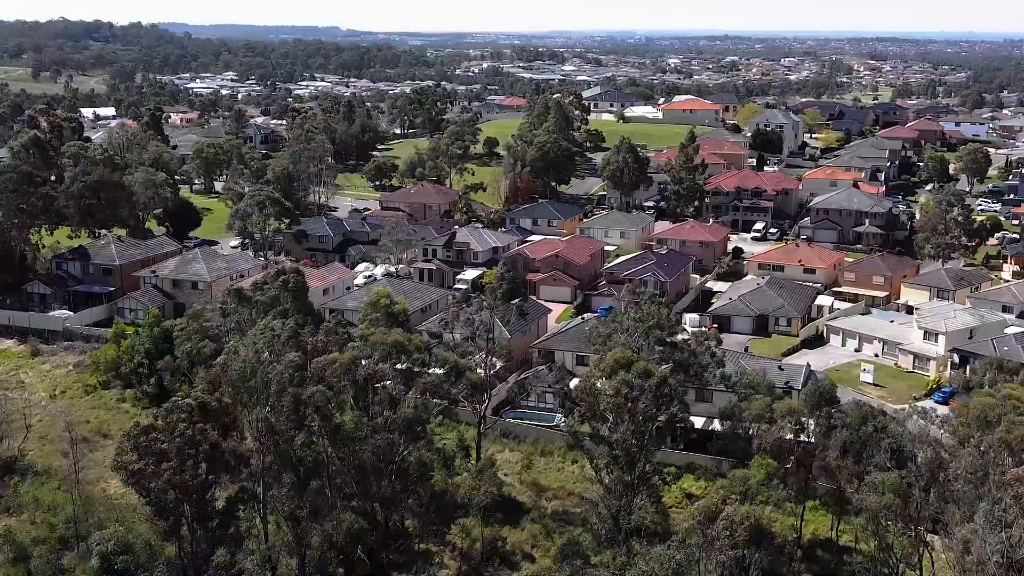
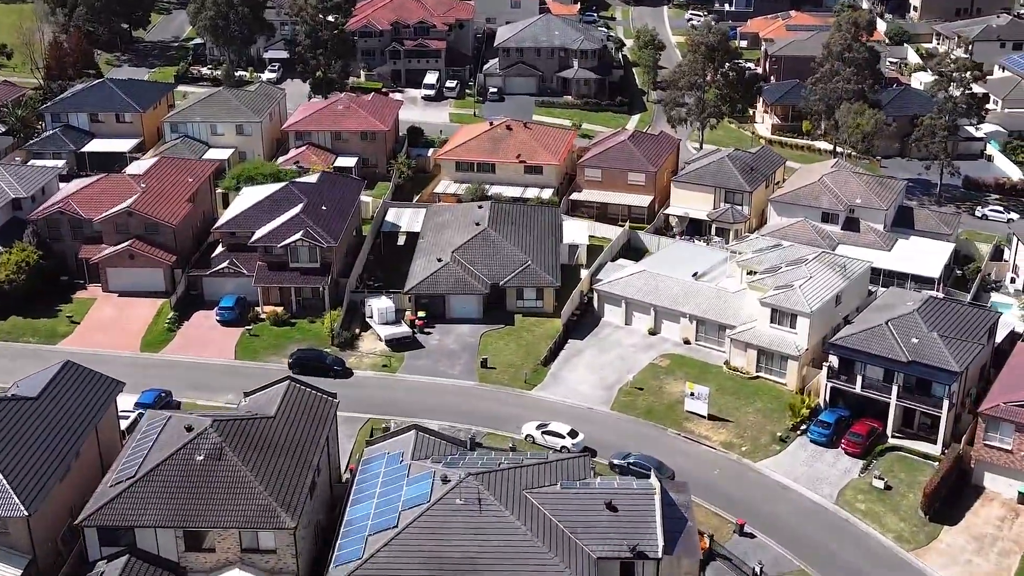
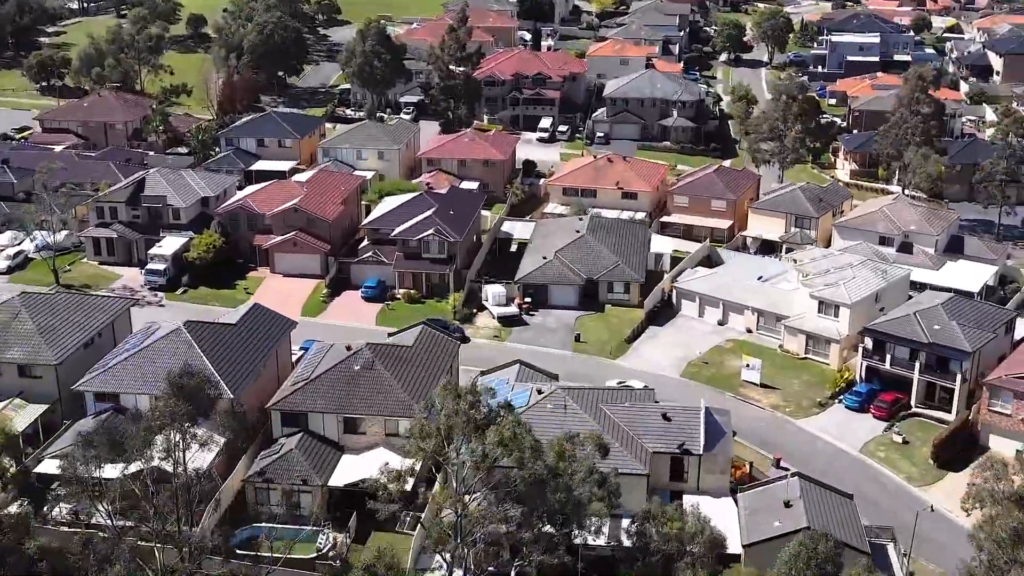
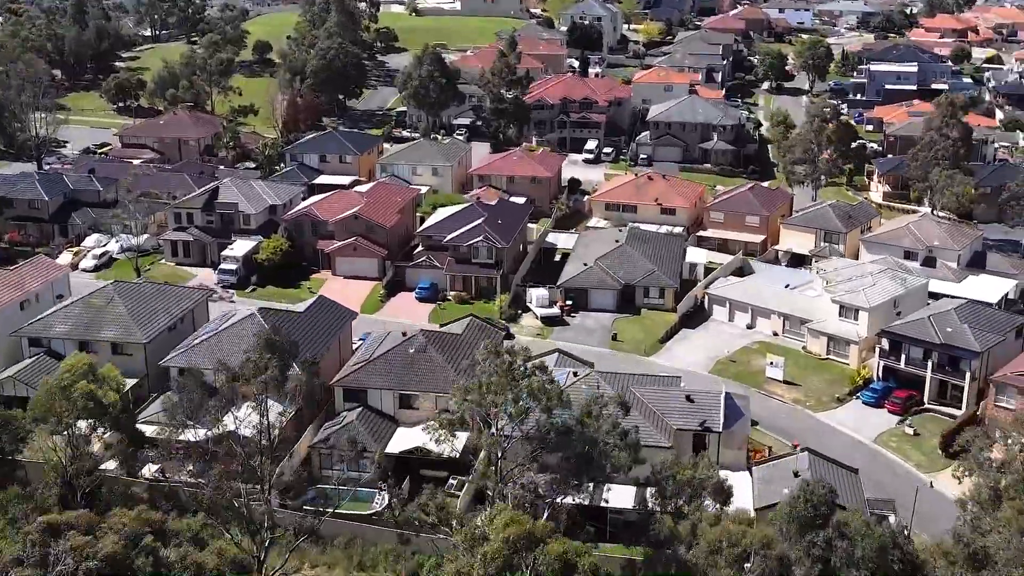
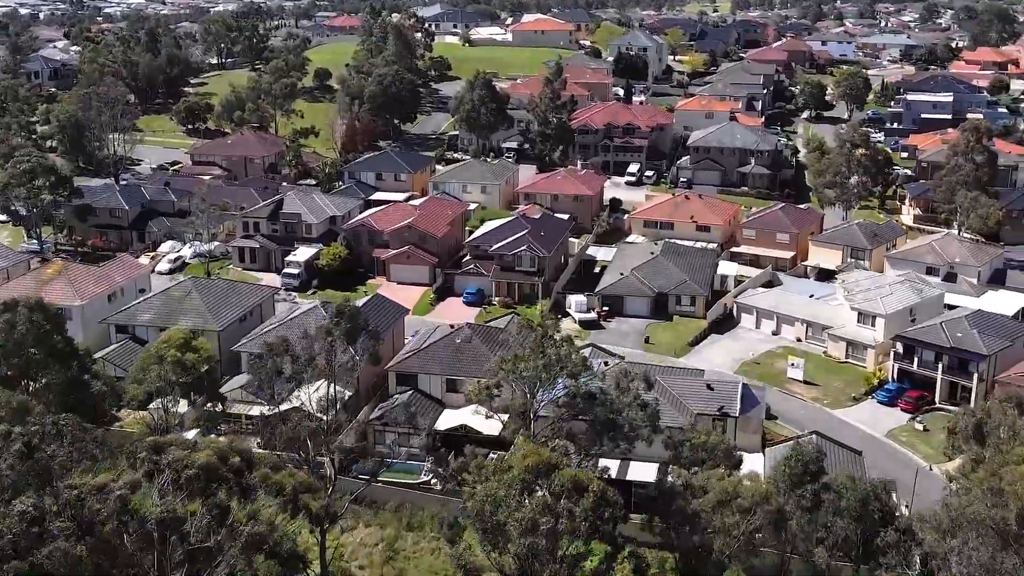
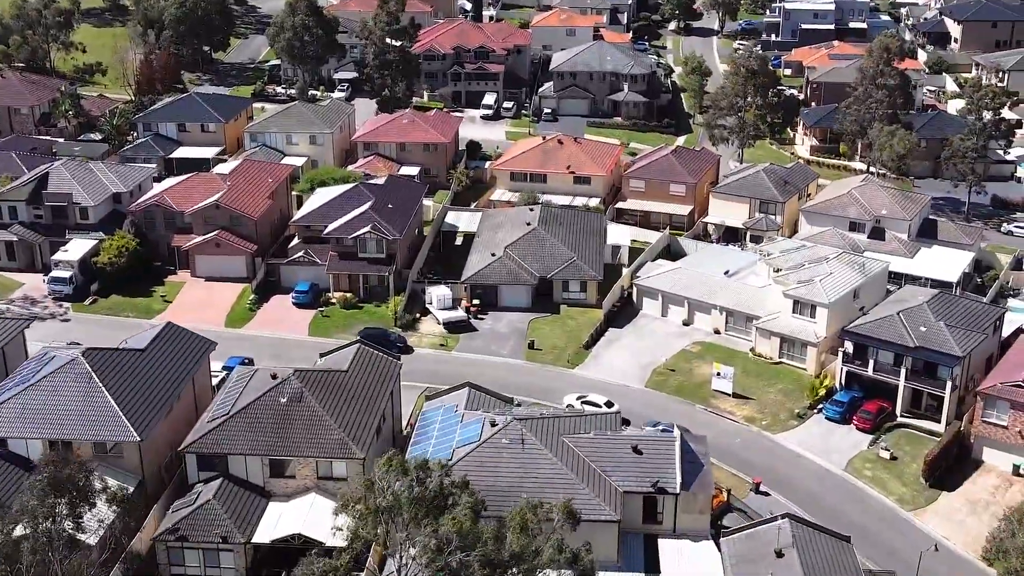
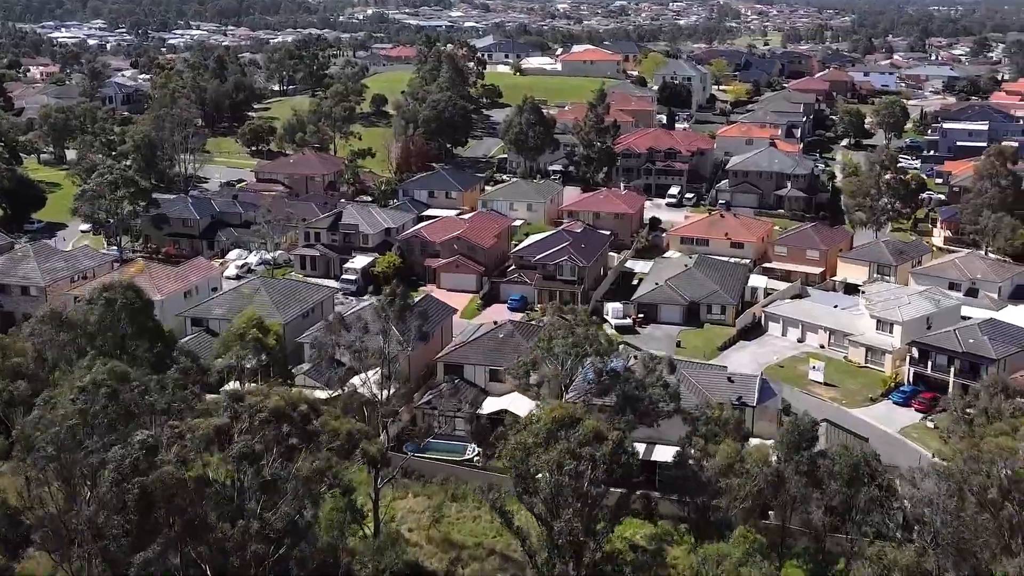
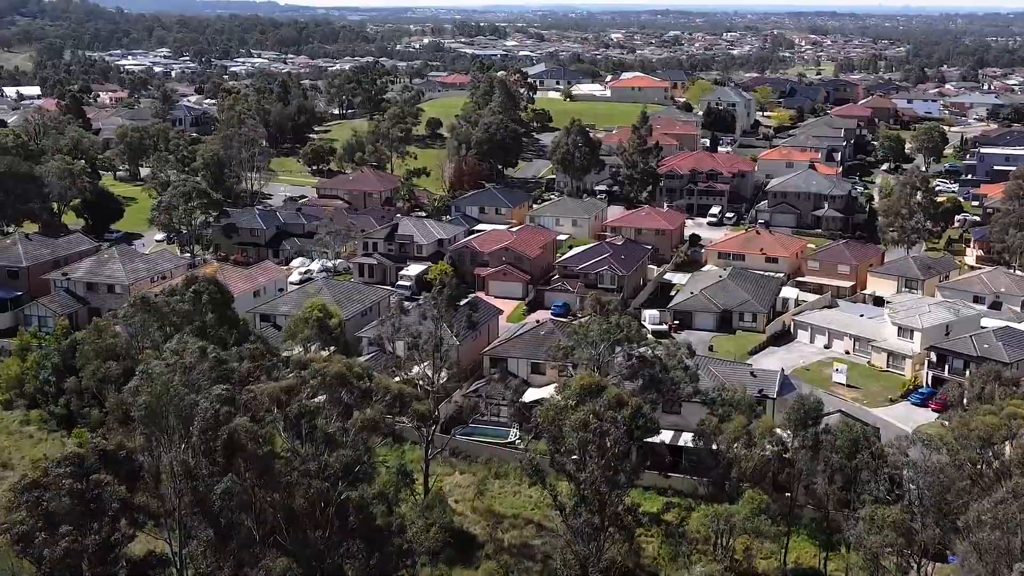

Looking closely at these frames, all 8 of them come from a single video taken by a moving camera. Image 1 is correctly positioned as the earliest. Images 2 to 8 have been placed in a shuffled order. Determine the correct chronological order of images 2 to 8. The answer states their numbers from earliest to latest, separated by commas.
8, 7, 5, 4, 3, 6, 2
